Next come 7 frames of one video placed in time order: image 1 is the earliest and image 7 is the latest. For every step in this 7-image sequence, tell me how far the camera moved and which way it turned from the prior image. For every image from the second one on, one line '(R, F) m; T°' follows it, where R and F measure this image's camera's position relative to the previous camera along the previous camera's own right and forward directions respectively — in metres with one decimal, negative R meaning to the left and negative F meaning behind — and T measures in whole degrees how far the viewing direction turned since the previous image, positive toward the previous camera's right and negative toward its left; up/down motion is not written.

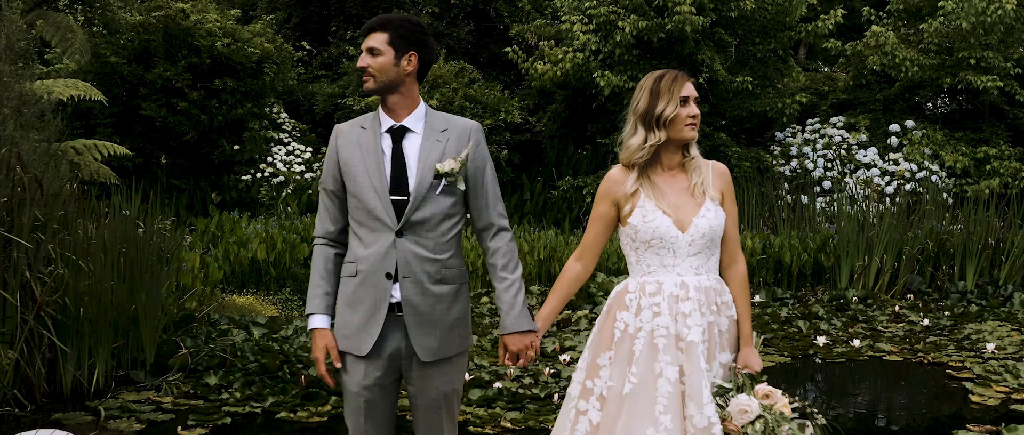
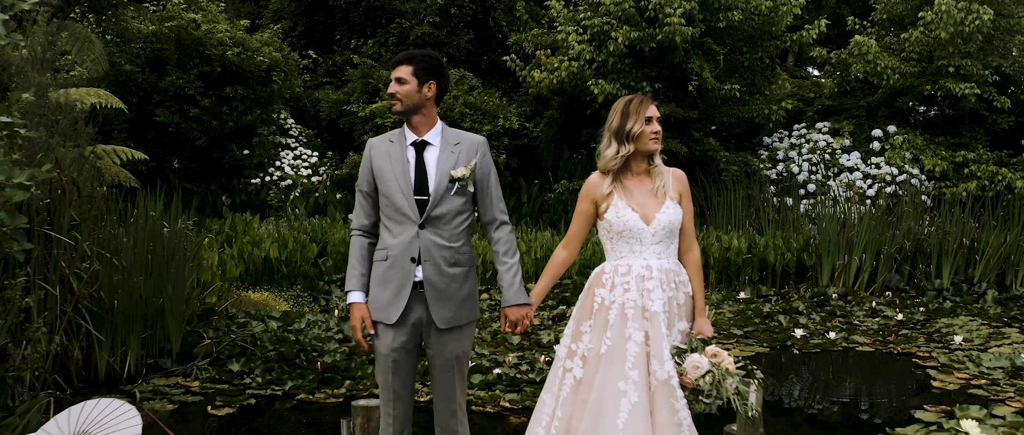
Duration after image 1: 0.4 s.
(0.0, -0.4) m; 0°
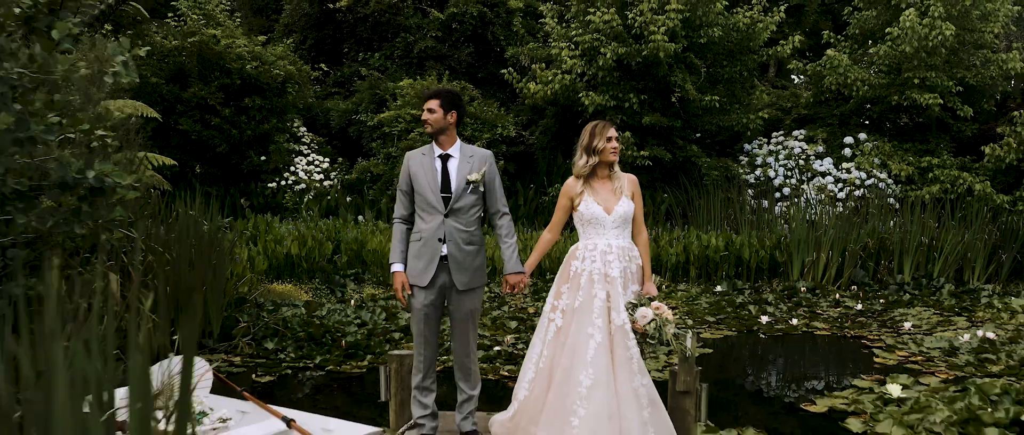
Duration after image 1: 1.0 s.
(0.0, -0.8) m; 0°
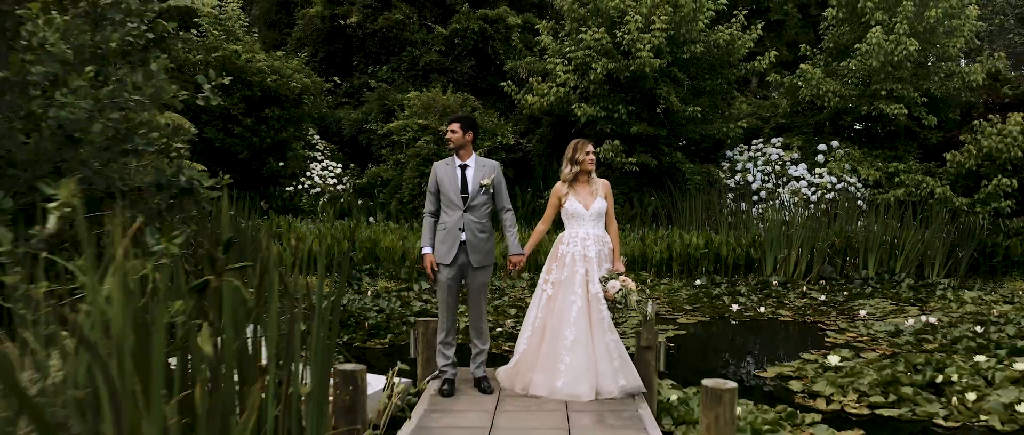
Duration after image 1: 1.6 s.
(0.0, -0.9) m; 0°
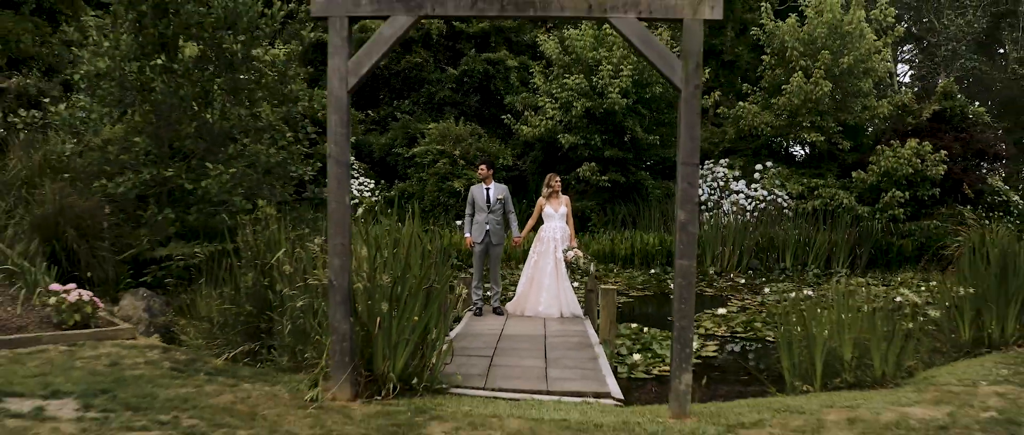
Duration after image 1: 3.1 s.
(-0.1, -3.1) m; 0°
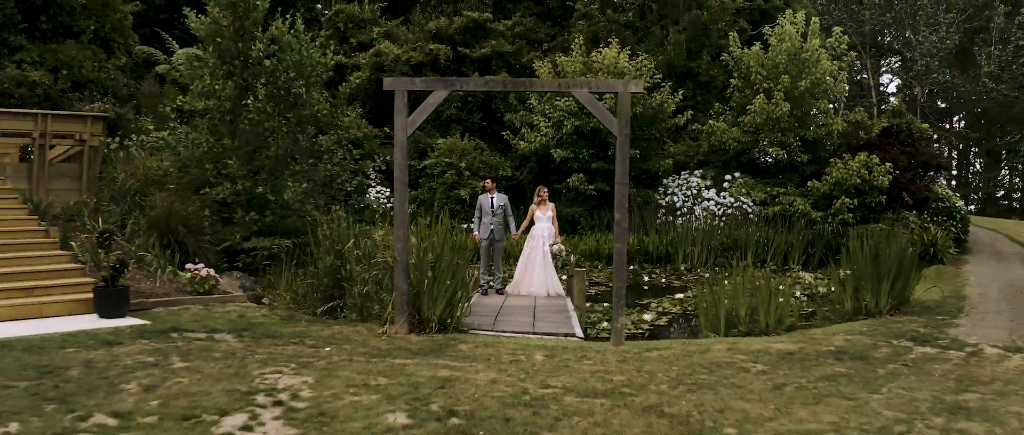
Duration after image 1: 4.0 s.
(0.0, -2.2) m; 0°
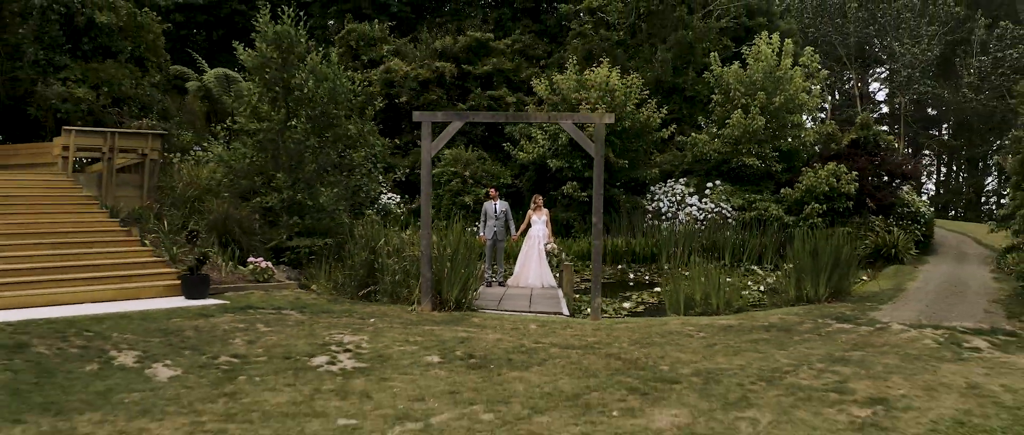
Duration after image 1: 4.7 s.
(0.0, -1.7) m; 0°
